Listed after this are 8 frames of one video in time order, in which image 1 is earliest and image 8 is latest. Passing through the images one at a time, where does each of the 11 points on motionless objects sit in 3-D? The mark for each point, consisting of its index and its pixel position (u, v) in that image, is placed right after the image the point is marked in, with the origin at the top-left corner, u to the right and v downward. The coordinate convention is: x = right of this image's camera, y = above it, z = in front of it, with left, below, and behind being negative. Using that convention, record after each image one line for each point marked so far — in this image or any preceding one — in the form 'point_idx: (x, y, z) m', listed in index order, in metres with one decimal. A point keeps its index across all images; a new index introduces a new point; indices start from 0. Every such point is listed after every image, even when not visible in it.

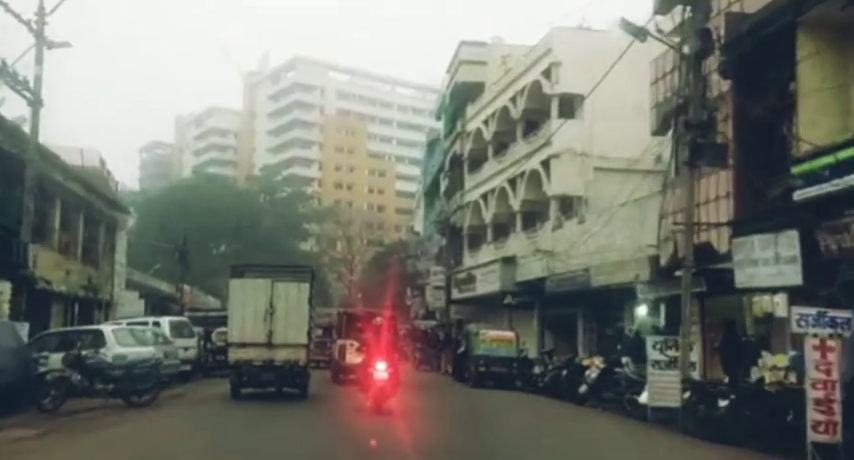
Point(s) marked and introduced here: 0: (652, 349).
0: (+4.3, -2.3, +17.5) m
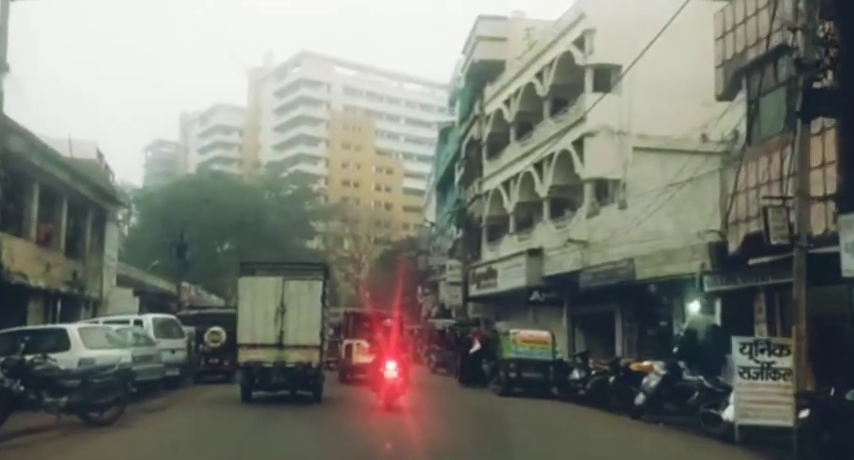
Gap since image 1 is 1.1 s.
0: (+4.8, -1.9, +14.0) m
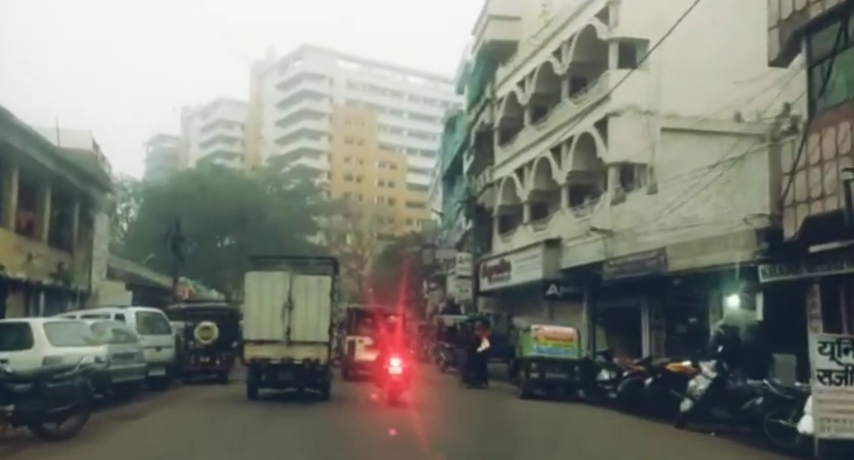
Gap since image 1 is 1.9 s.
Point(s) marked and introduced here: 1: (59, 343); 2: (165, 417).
0: (+5.1, -1.6, +11.7) m
1: (-6.2, -1.9, +15.1) m
2: (-4.9, -3.5, +16.8) m
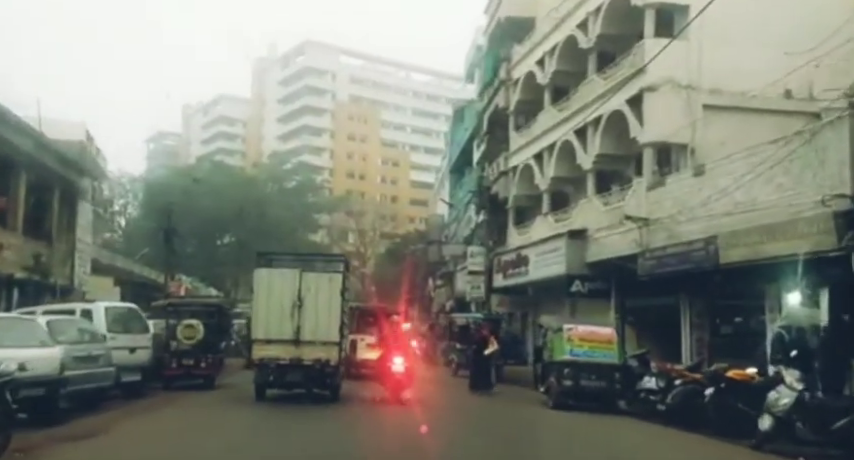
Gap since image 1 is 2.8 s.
0: (+5.4, -1.3, +8.9) m
1: (-5.9, -1.5, +12.3) m
2: (-4.6, -3.2, +14.0) m
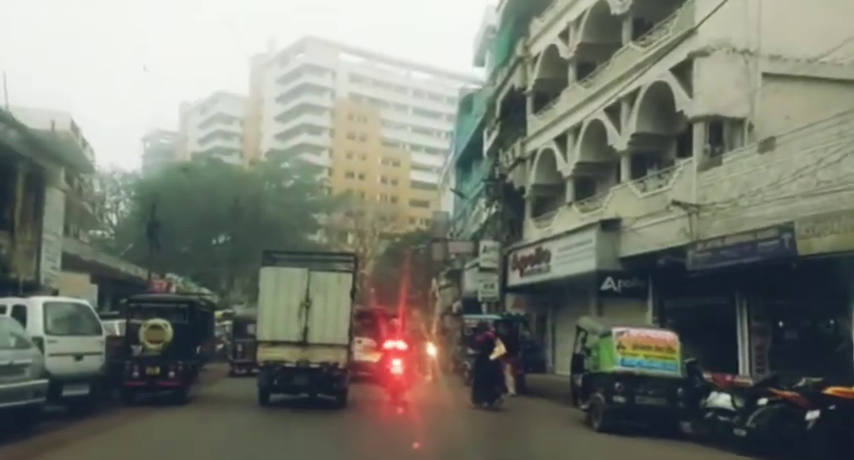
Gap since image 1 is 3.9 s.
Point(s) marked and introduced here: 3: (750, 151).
0: (+5.7, -1.0, +5.4) m
1: (-5.6, -1.2, +8.8) m
2: (-4.3, -2.8, +10.6) m
3: (+6.6, +1.6, +18.4) m
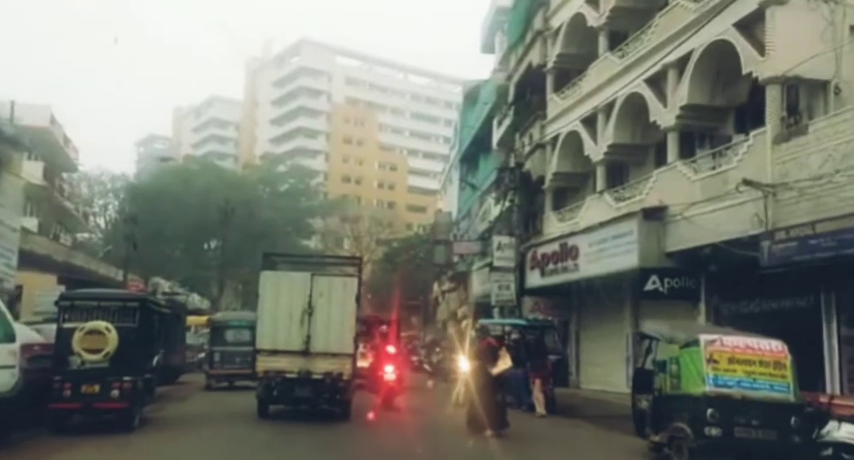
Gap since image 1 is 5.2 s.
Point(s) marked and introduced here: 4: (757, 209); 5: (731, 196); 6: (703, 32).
0: (+6.1, -0.6, +1.7) m
1: (-5.2, -0.8, +5.0) m
2: (-4.0, -2.4, +6.8) m
3: (+6.9, +1.9, +14.7) m
4: (+6.1, +0.4, +16.7) m
5: (+5.9, +0.6, +17.7) m
6: (+5.9, +4.2, +19.3) m
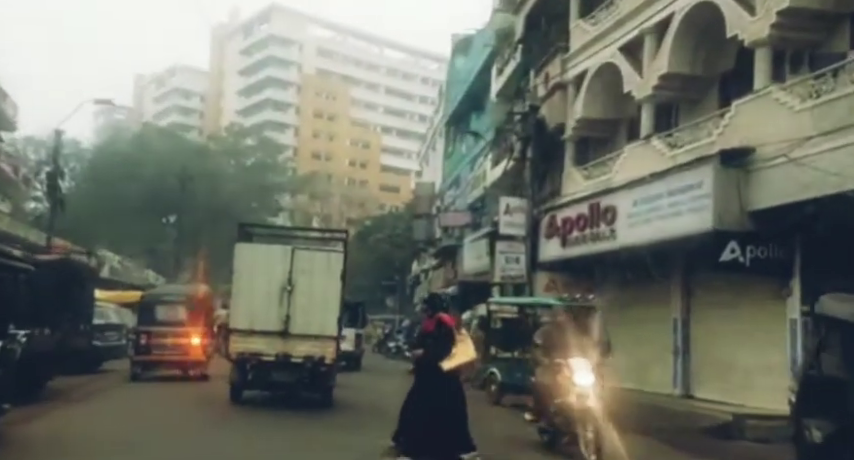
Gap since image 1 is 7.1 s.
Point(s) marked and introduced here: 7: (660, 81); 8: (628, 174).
0: (+6.7, -0.1, -3.6) m
1: (-4.7, 0.0, -0.6) m
2: (-3.5, -1.6, +1.2) m
3: (+7.1, +2.6, +9.4) m
4: (+6.2, +1.1, +11.4) m
5: (+6.0, +1.4, +12.4) m
6: (+6.1, +5.0, +13.9) m
7: (+4.9, +3.1, +18.6) m
8: (+4.3, +1.2, +19.6) m
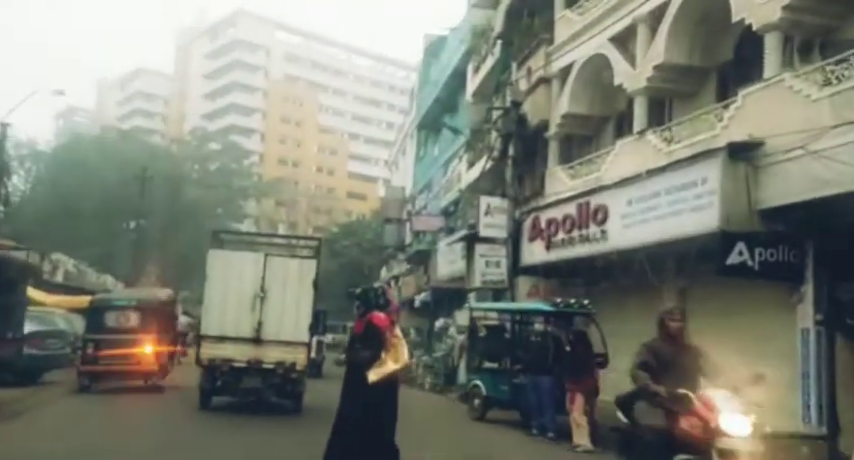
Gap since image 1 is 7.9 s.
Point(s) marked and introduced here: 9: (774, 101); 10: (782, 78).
0: (+7.1, +0.1, -4.8) m
1: (-4.4, +0.3, -2.3) m
2: (-3.3, -1.4, -0.5) m
3: (+7.1, +2.6, +8.2) m
4: (+6.1, +1.2, +10.2) m
5: (+5.8, +1.4, +11.1) m
6: (+5.8, +5.0, +12.7) m
7: (+4.4, +3.0, +17.3) m
8: (+3.9, +1.2, +18.3) m
9: (+5.3, +1.9, +13.9) m
10: (+5.4, +2.3, +13.8) m
